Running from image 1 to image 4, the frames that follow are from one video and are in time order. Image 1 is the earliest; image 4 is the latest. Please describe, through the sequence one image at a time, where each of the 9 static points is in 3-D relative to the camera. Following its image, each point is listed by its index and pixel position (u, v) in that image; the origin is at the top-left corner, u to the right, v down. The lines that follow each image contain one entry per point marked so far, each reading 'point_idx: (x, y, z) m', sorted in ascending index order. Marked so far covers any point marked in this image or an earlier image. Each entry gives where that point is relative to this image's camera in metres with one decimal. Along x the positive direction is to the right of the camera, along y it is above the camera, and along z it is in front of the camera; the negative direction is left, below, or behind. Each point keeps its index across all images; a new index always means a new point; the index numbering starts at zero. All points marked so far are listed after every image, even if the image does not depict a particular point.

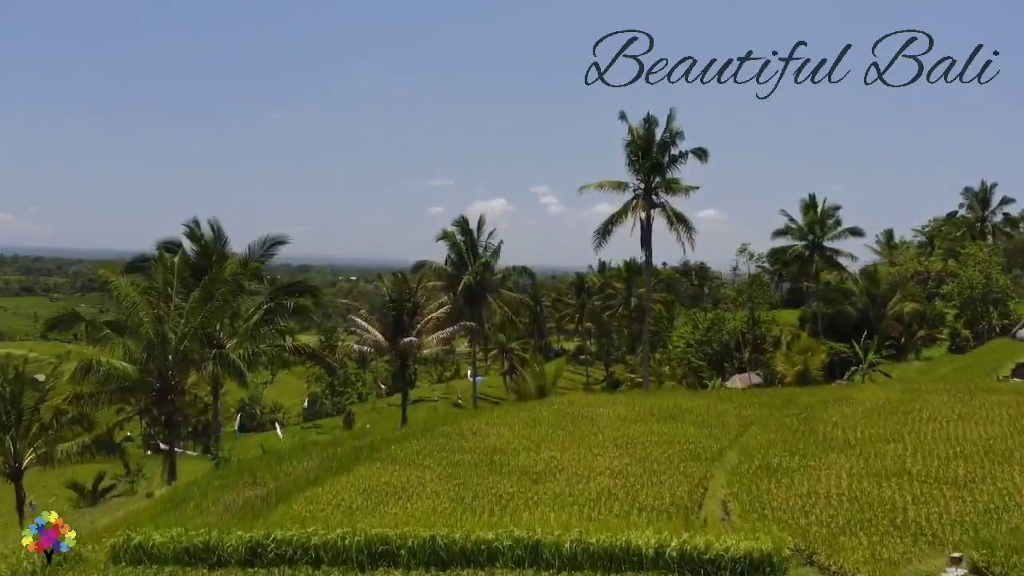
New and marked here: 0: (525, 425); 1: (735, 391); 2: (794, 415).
0: (+0.2, -2.7, +14.1) m
1: (+5.5, -2.6, +17.7) m
2: (+5.5, -2.5, +14.0) m
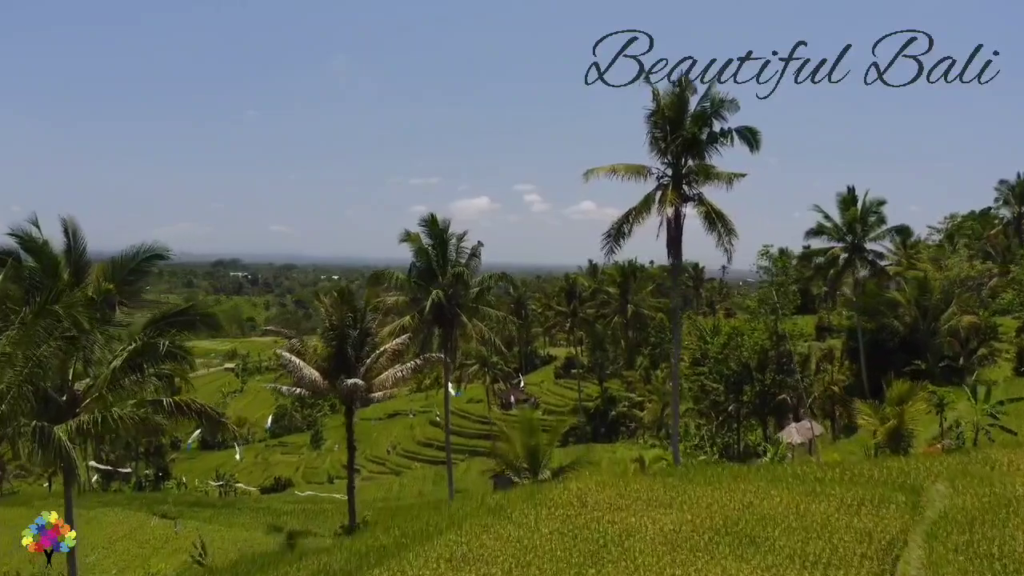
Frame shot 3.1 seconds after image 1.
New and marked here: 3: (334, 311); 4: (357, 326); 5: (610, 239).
0: (0.0, -3.2, +8.3) m
1: (+5.1, -3.1, +12.1) m
2: (+5.2, -3.0, +8.4) m
3: (-4.4, -0.6, +17.8) m
4: (-3.9, -1.0, +17.9) m
5: (+2.3, +1.2, +16.6) m
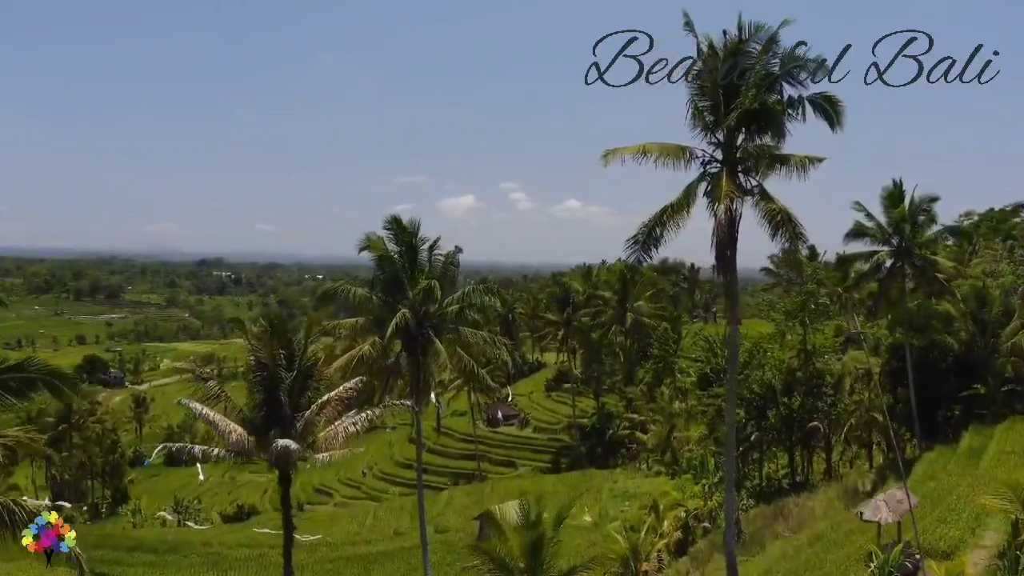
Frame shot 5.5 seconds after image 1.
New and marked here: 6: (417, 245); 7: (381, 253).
0: (0.0, -3.7, +3.9) m
1: (+5.1, -3.5, +7.8) m
2: (+5.2, -3.4, +4.1) m
3: (-4.6, -1.0, +13.3) m
4: (-4.0, -1.4, +13.5) m
5: (+2.1, +0.7, +12.2) m
6: (-2.4, +1.1, +18.4) m
7: (-3.2, +0.8, +17.6) m
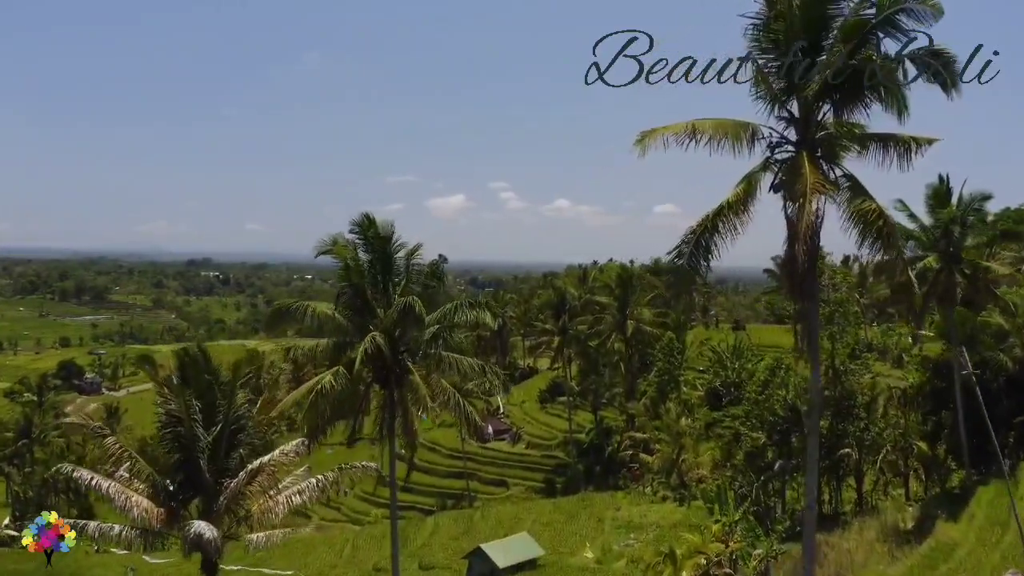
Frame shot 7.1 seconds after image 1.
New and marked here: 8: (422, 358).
0: (+0.1, -4.1, +0.8) m
1: (+5.1, -3.9, +4.7) m
2: (+5.3, -3.8, +1.0) m
3: (-4.6, -1.4, +10.0) m
4: (-4.1, -1.8, +10.3) m
5: (+2.1, +0.4, +9.1) m
6: (-2.5, +0.8, +15.2) m
7: (-3.3, +0.5, +14.4) m
8: (-1.8, -1.5, +14.9) m
